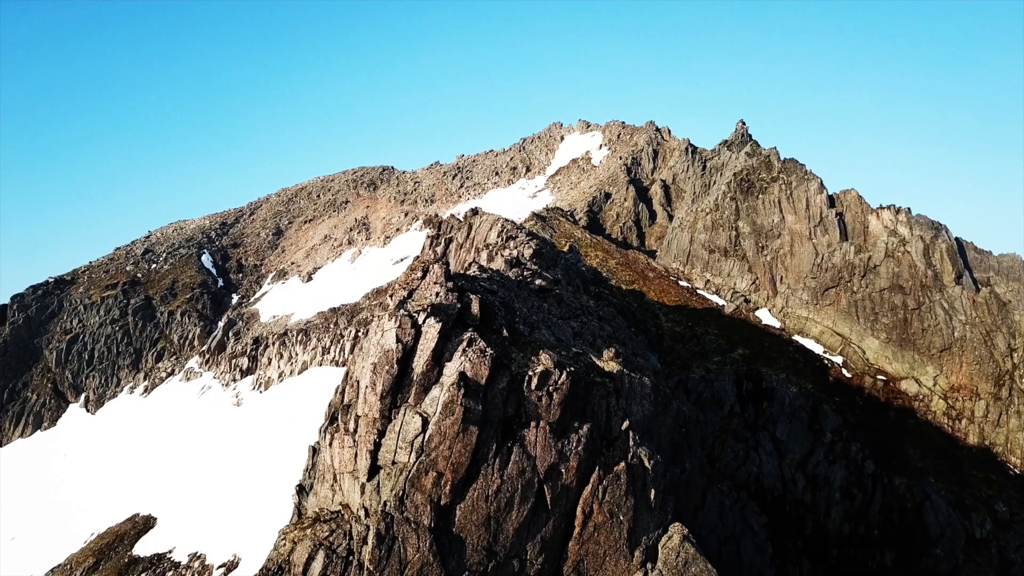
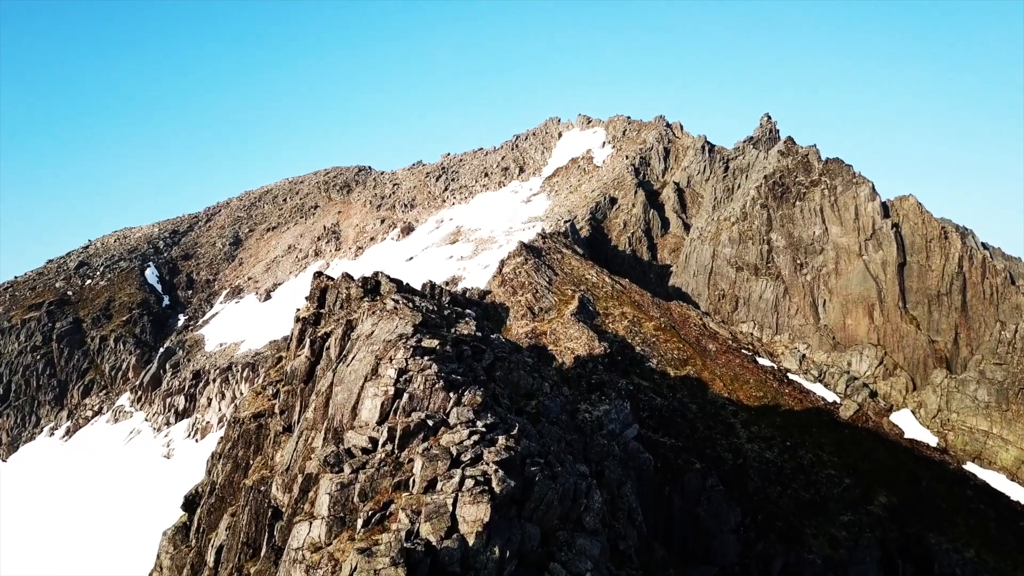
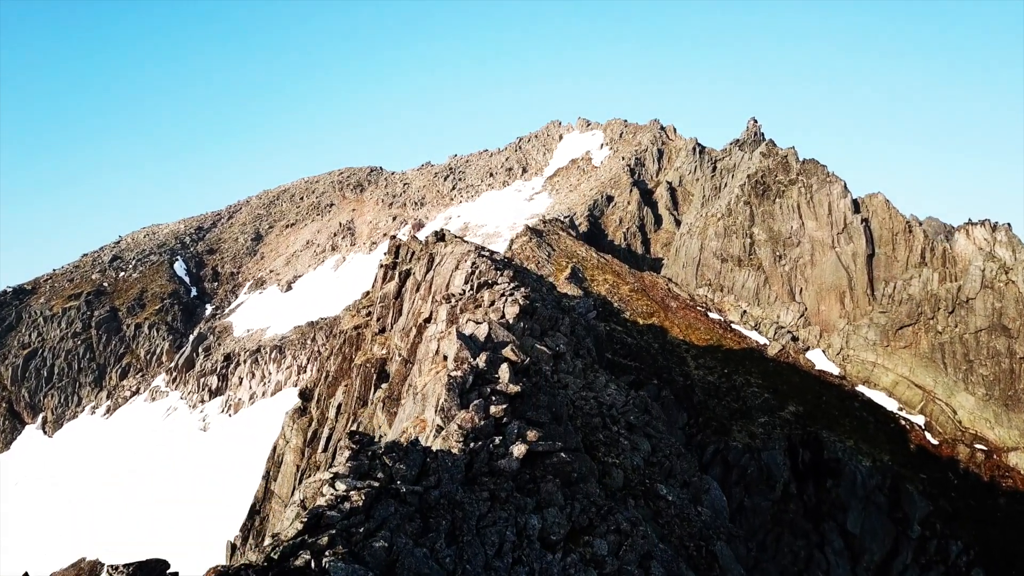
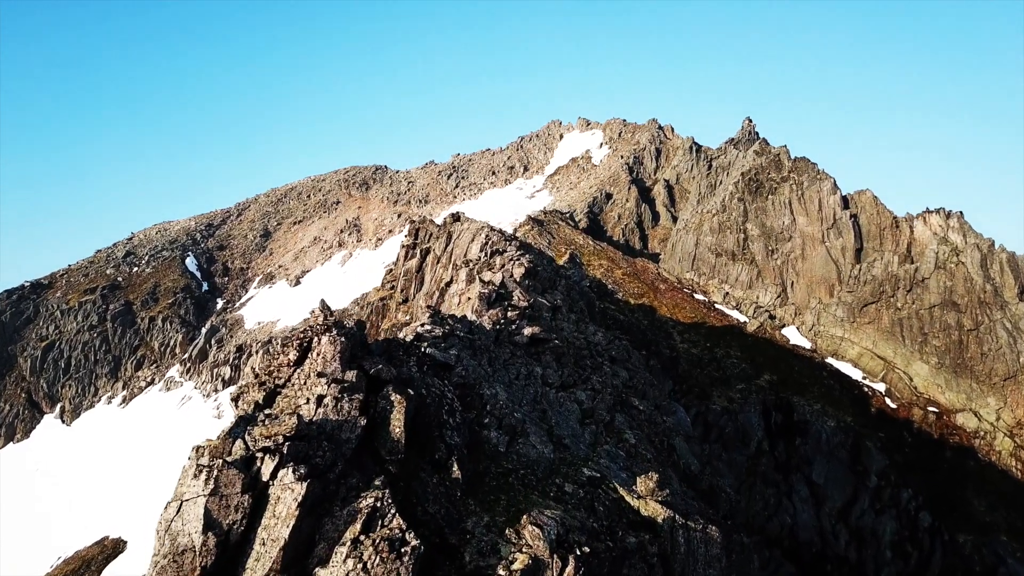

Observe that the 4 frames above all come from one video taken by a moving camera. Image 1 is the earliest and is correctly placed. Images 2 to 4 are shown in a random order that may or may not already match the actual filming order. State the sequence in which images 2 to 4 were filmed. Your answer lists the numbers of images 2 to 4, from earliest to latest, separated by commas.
4, 3, 2
